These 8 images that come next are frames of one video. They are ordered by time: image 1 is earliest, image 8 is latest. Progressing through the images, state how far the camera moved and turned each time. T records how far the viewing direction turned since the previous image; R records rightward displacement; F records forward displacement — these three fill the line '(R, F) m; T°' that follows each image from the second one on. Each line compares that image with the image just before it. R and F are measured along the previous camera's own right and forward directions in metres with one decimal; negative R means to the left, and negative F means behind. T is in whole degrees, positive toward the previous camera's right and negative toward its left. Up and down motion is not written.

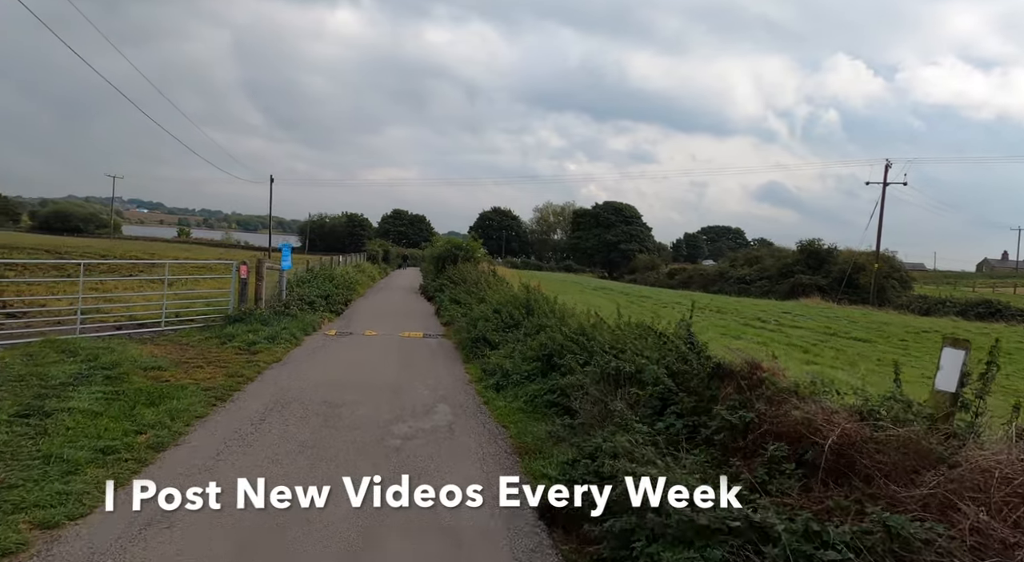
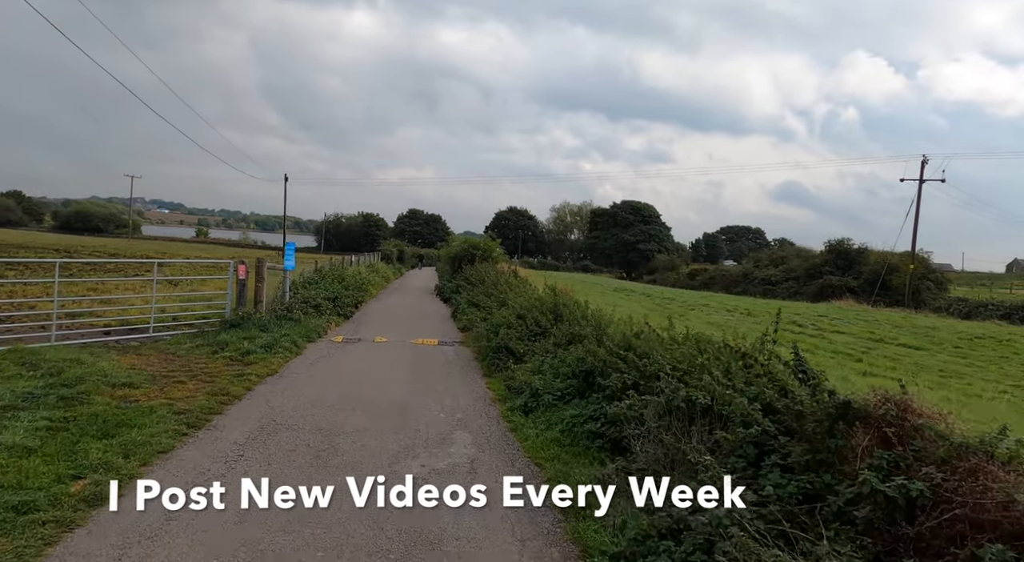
(-0.2, +1.3) m; -2°
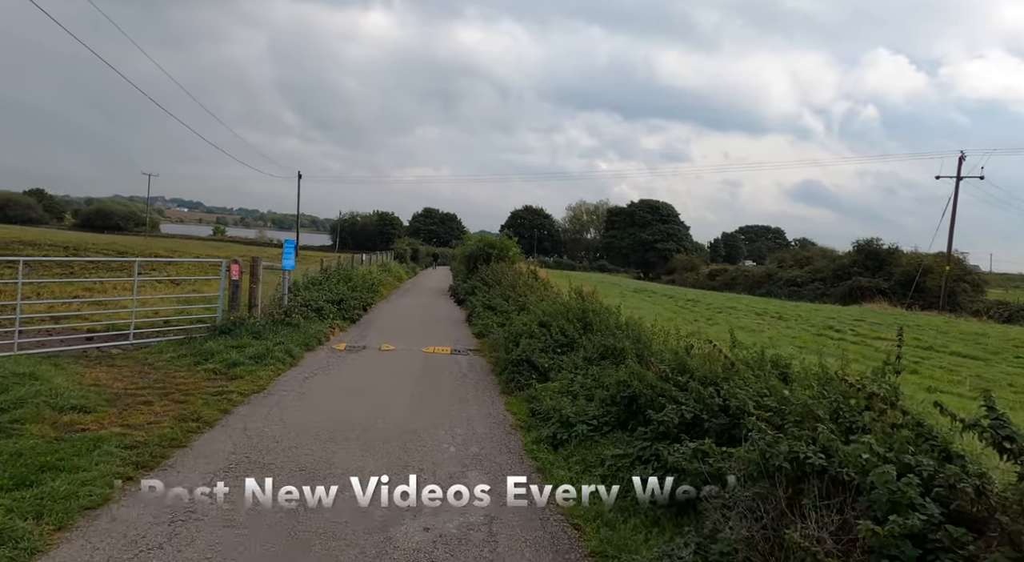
(-0.1, +1.3) m; -2°
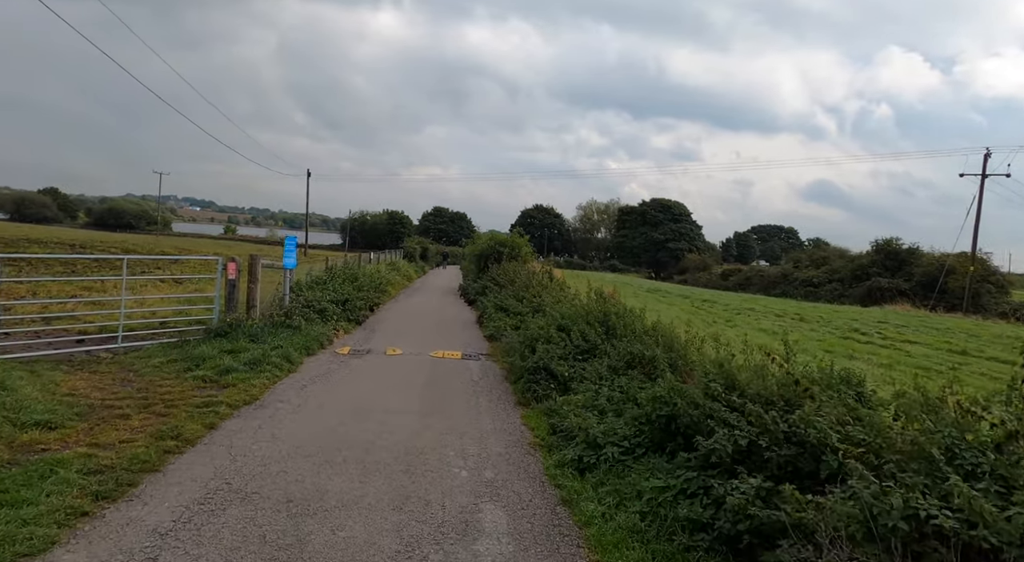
(-0.1, +0.7) m; -1°
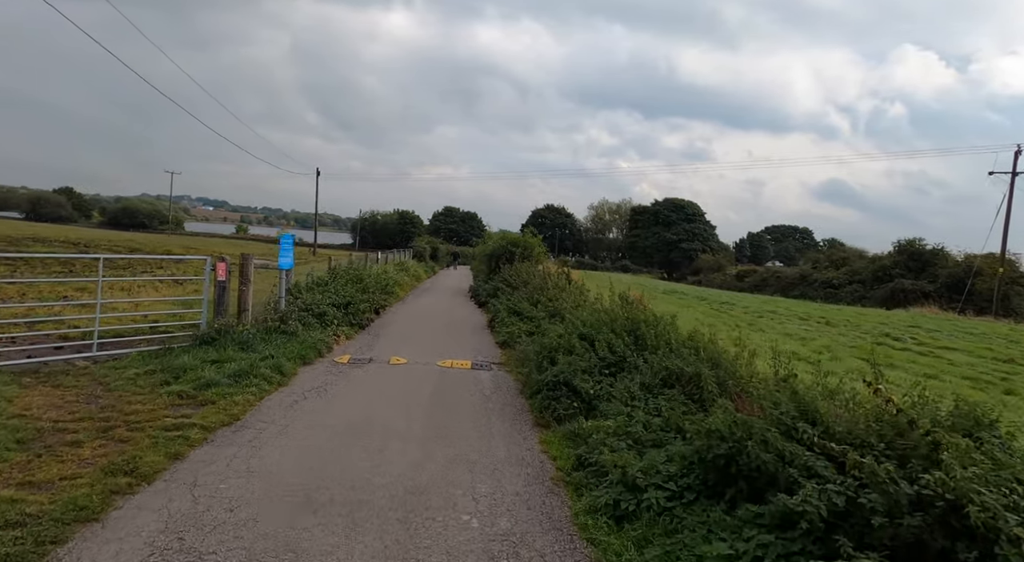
(-0.1, +0.9) m; -1°
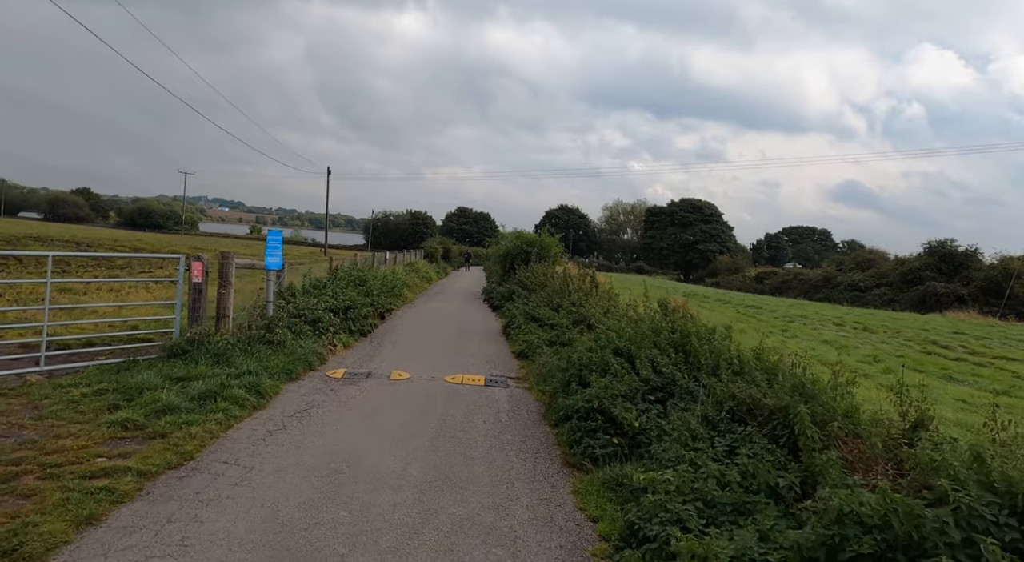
(-0.1, +1.3) m; -1°
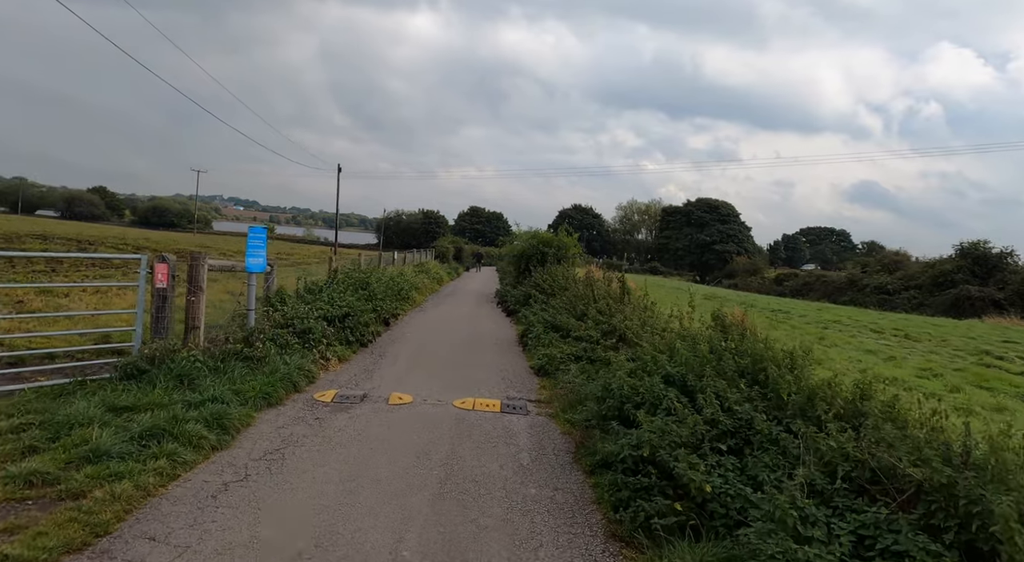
(-0.1, +1.3) m; -1°
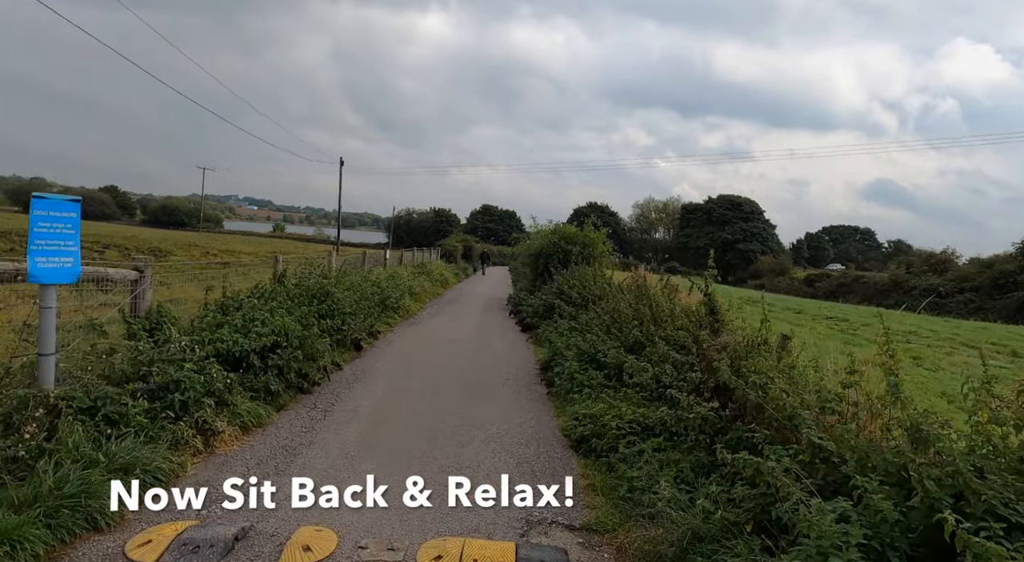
(-0.1, +3.8) m; -1°
